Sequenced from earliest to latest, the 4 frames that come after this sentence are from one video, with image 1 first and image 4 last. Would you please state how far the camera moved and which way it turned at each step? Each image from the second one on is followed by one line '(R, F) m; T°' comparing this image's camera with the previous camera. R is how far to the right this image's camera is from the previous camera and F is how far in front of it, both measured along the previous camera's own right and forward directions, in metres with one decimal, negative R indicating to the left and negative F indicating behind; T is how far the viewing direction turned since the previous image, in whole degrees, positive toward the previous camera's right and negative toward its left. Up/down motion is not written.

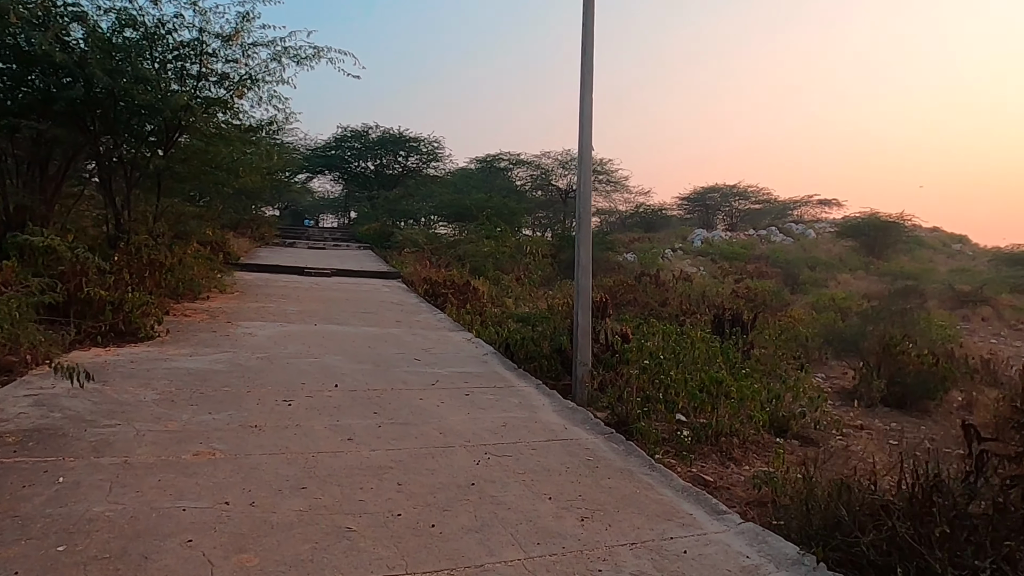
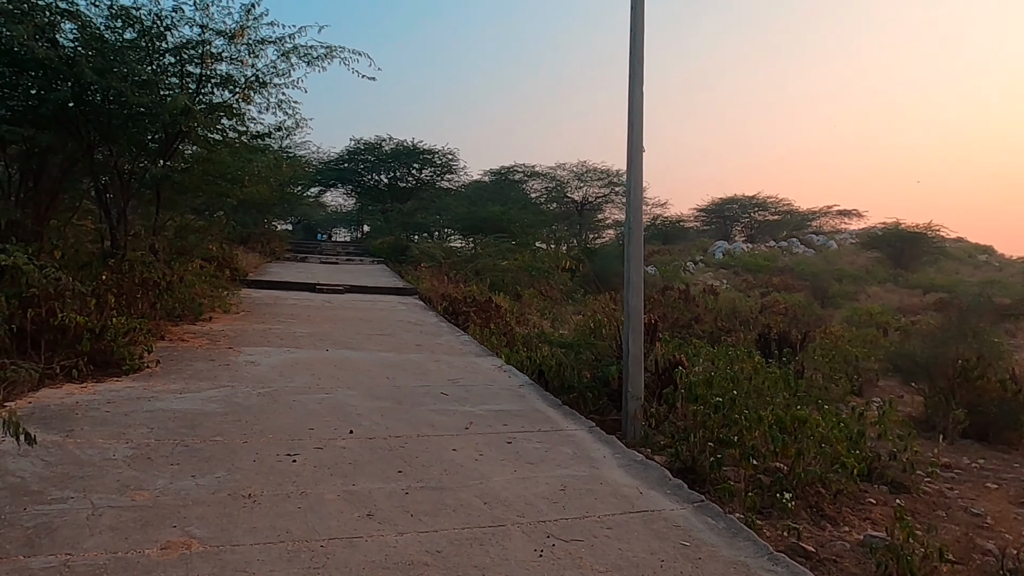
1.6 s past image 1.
(-0.2, +0.6) m; -1°
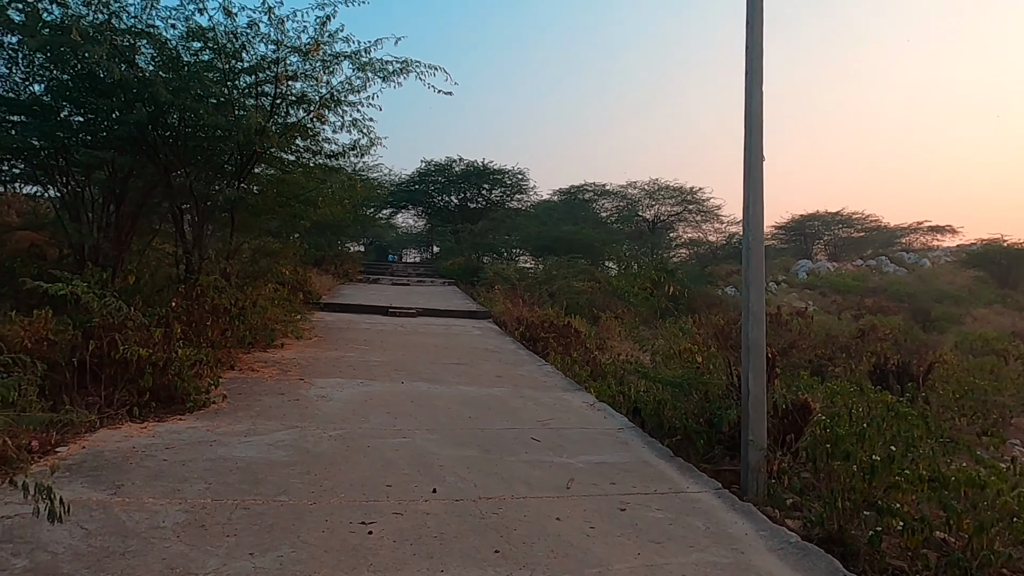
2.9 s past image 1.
(-0.2, +0.5) m; -6°
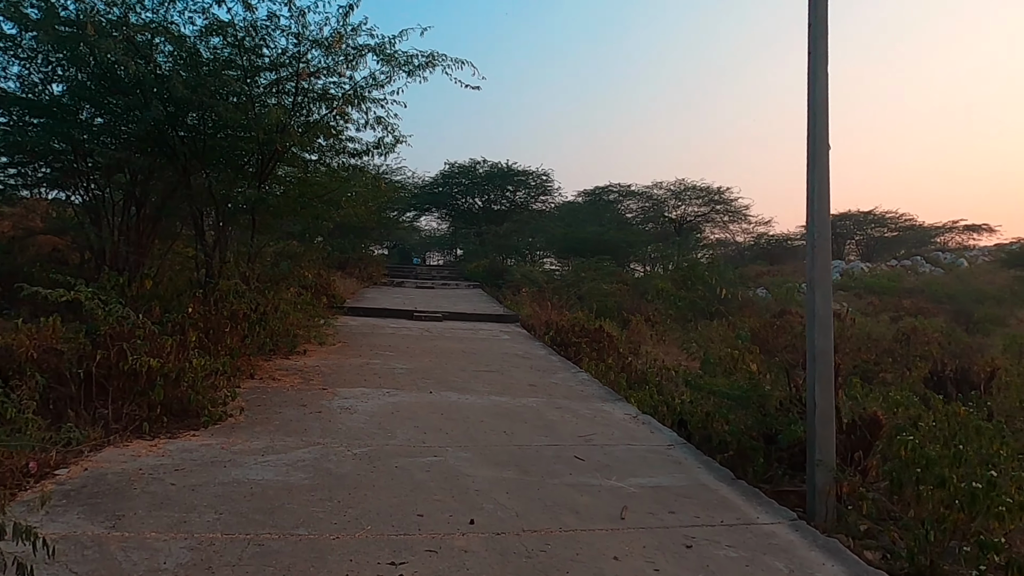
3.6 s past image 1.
(-0.1, +0.3) m; -2°
